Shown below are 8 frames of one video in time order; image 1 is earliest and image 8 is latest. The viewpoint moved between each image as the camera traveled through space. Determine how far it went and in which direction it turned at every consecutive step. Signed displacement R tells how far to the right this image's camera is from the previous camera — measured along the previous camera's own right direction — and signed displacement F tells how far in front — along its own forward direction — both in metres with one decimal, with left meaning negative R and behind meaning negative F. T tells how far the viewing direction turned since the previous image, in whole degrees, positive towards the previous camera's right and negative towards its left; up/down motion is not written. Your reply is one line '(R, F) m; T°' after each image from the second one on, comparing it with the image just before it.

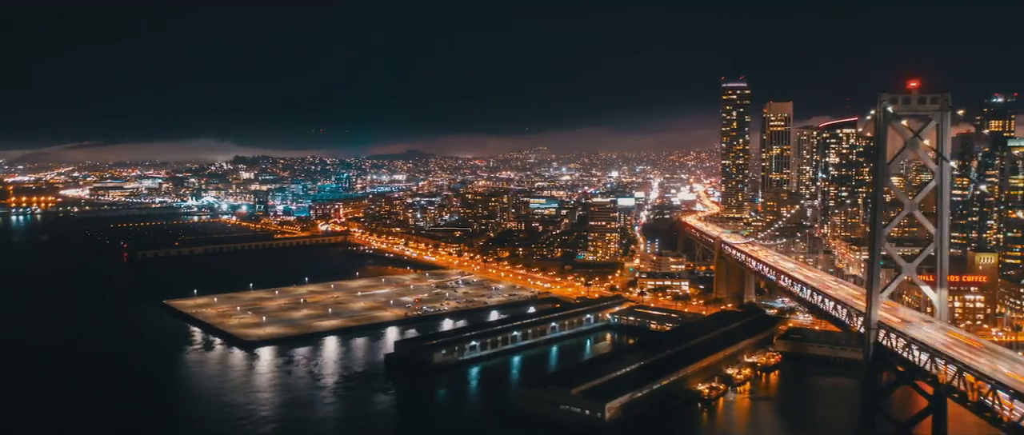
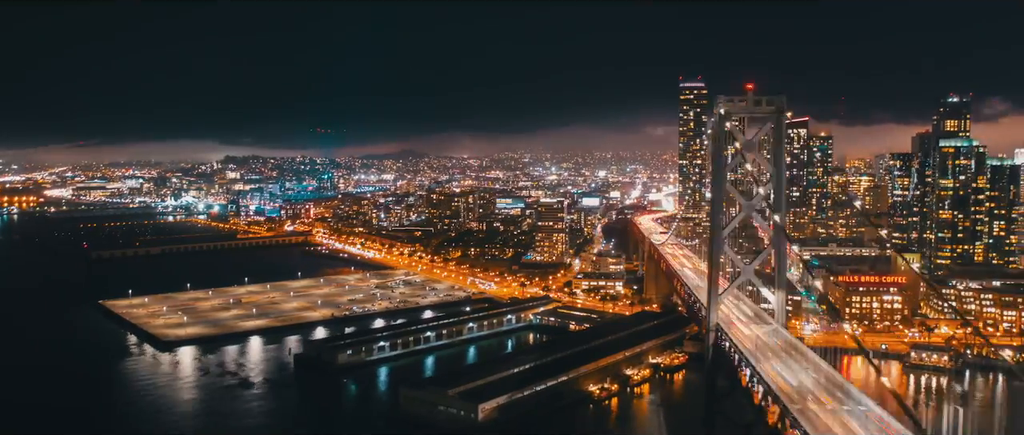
(+1.5, 0.0) m; 0°
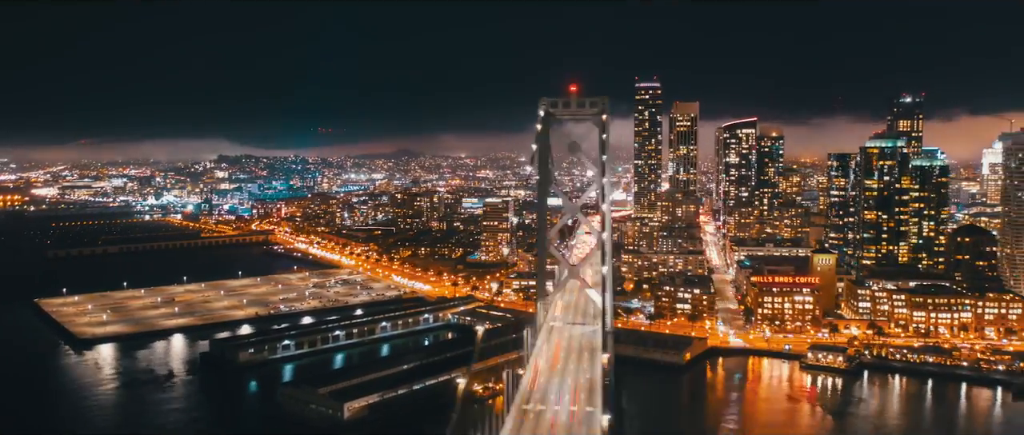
(+1.6, -0.1) m; -1°
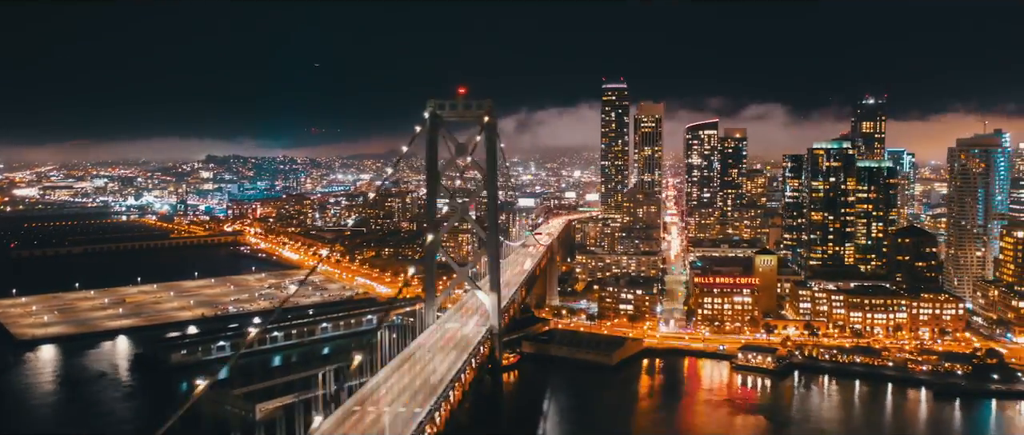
(+1.0, 0.0) m; 0°
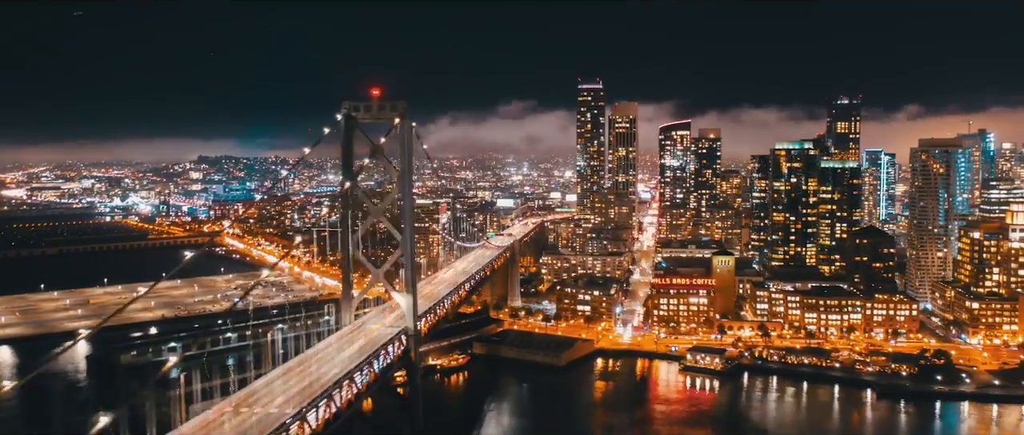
(+0.8, 0.0) m; 0°
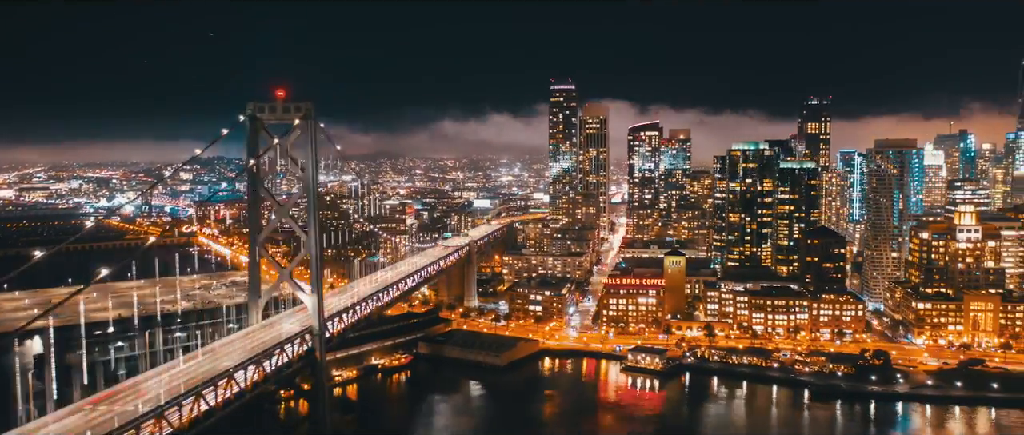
(+0.9, 0.0) m; 0°
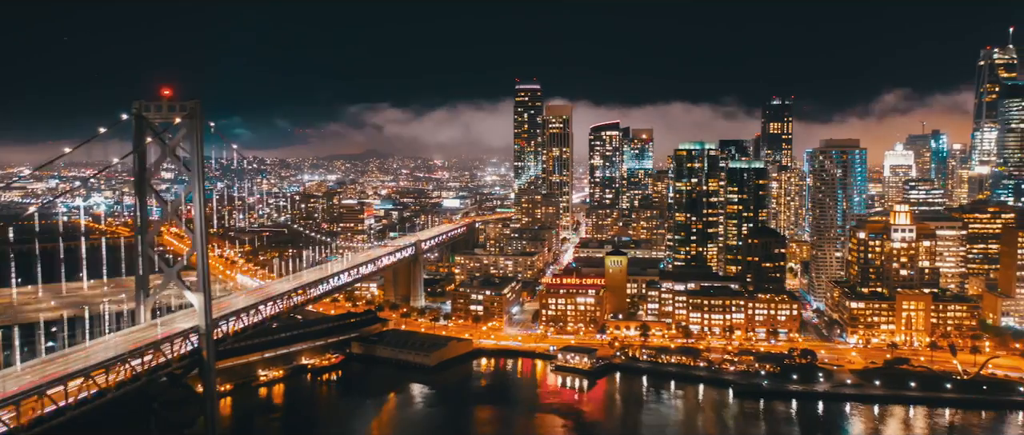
(+1.0, 0.0) m; 0°
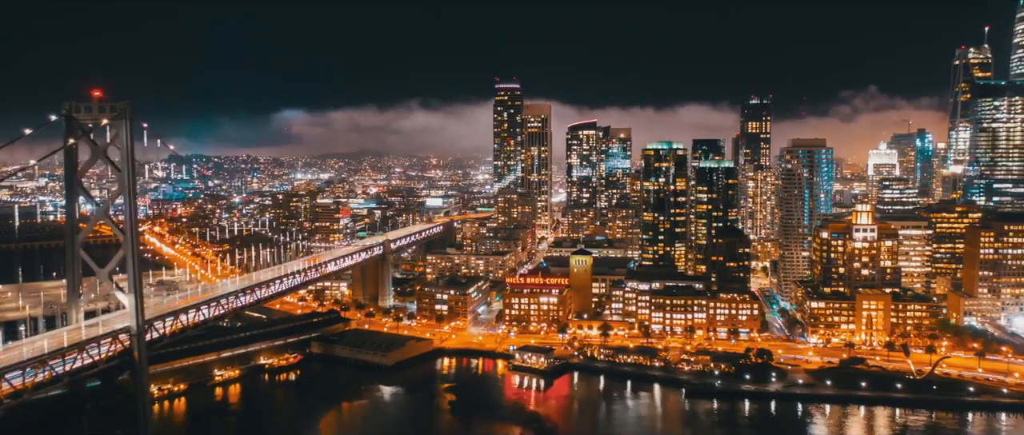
(+0.6, 0.0) m; 0°
